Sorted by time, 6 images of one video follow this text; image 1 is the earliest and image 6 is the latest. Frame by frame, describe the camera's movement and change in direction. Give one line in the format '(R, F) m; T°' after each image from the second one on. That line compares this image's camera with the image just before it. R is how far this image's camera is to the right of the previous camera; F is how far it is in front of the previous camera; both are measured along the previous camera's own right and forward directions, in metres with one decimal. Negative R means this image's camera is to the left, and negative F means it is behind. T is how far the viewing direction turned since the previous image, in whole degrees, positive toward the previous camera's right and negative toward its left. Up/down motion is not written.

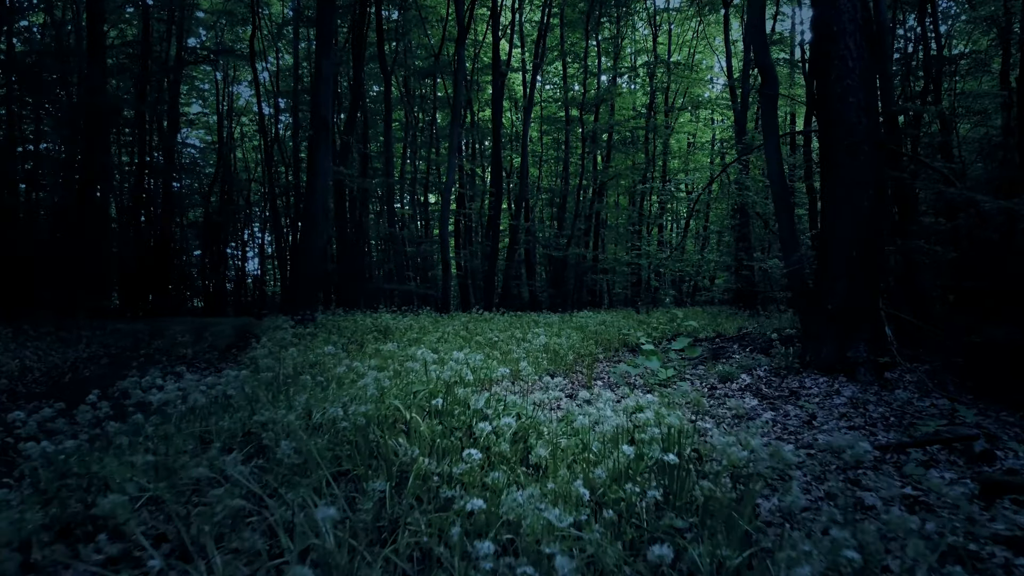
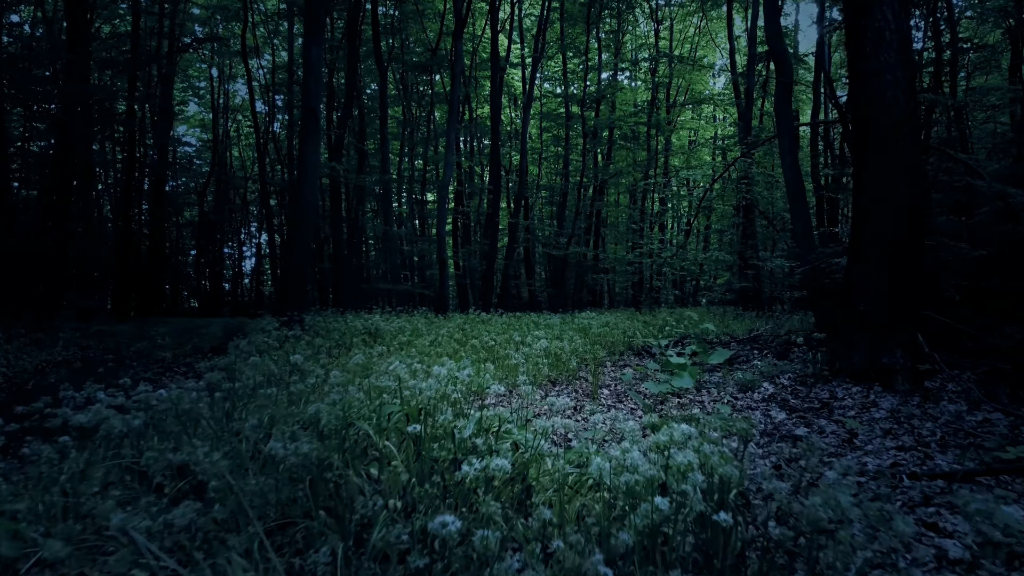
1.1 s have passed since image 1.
(0.0, +0.6) m; 0°
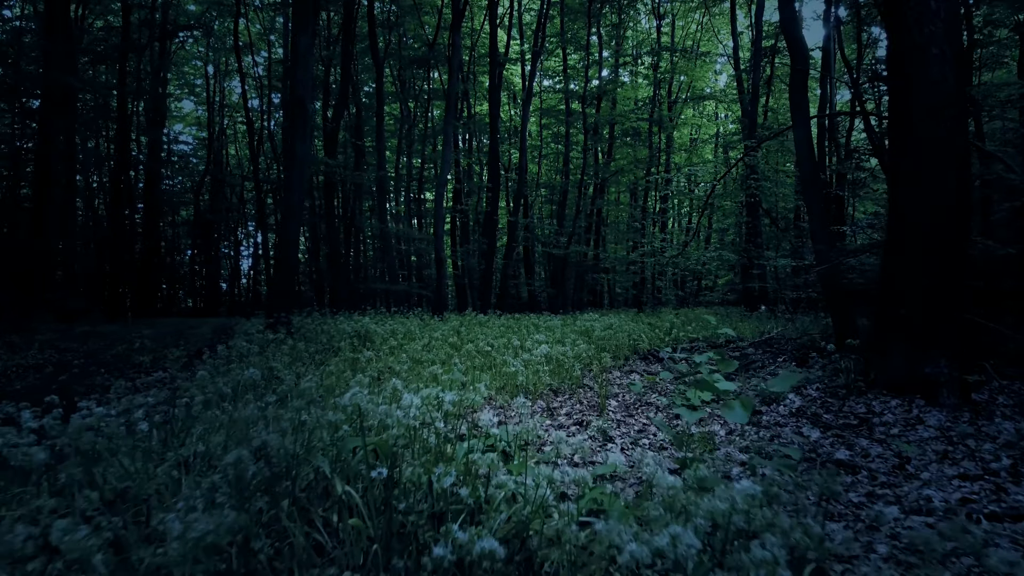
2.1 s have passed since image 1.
(0.0, +0.5) m; 0°
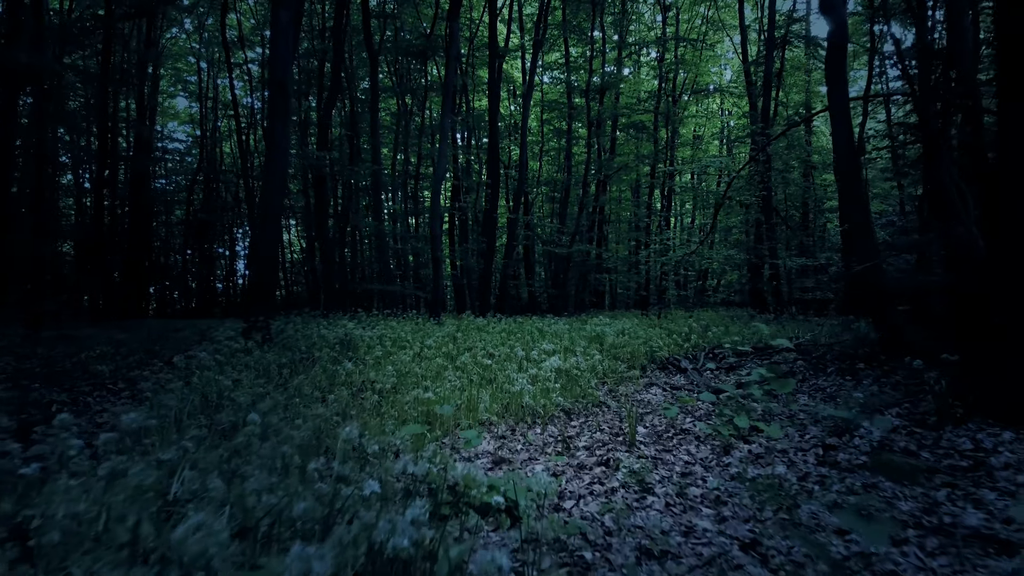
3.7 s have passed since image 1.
(0.0, +1.0) m; 0°
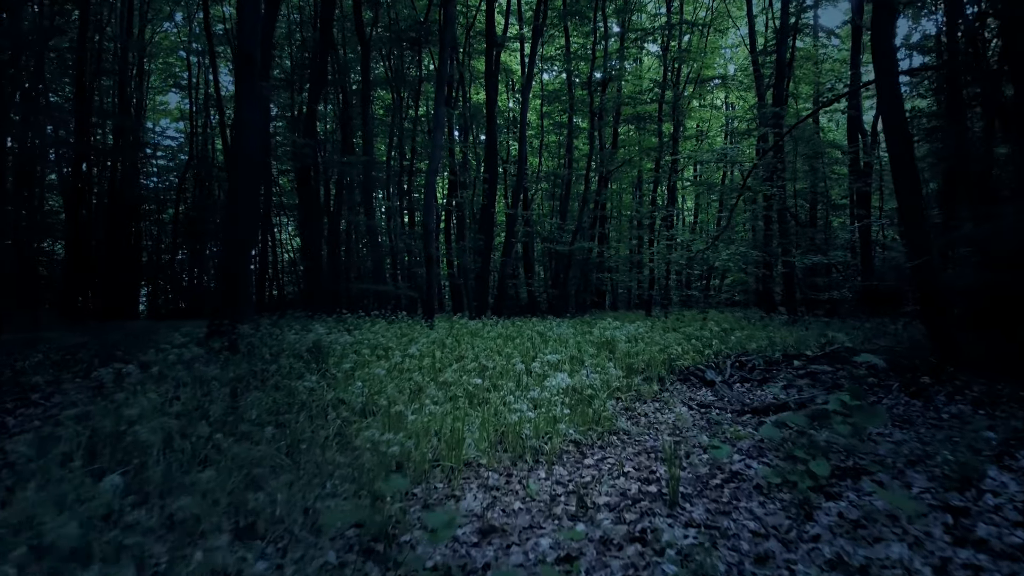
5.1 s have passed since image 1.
(0.0, +1.1) m; 0°
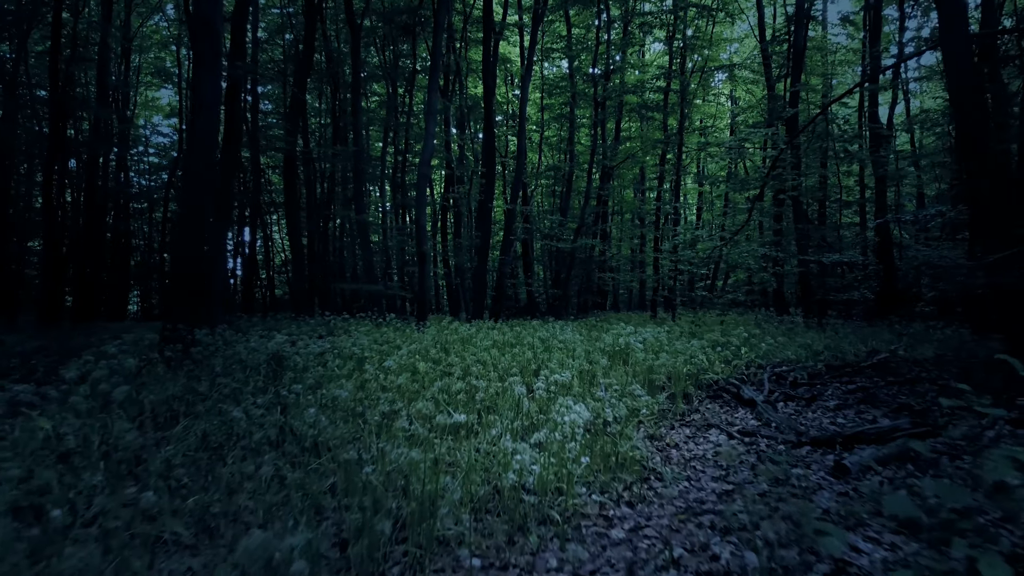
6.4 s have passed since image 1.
(0.0, +1.1) m; 0°
